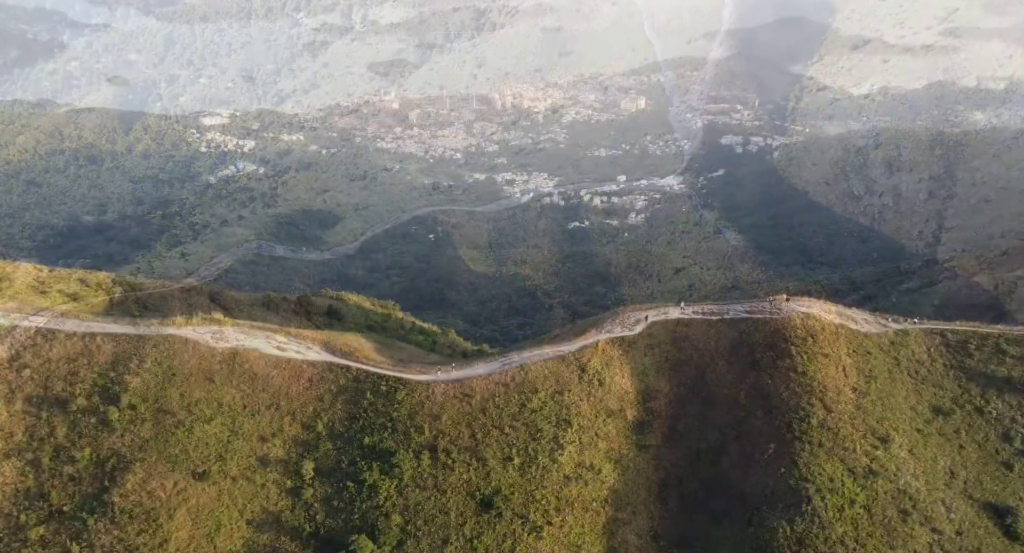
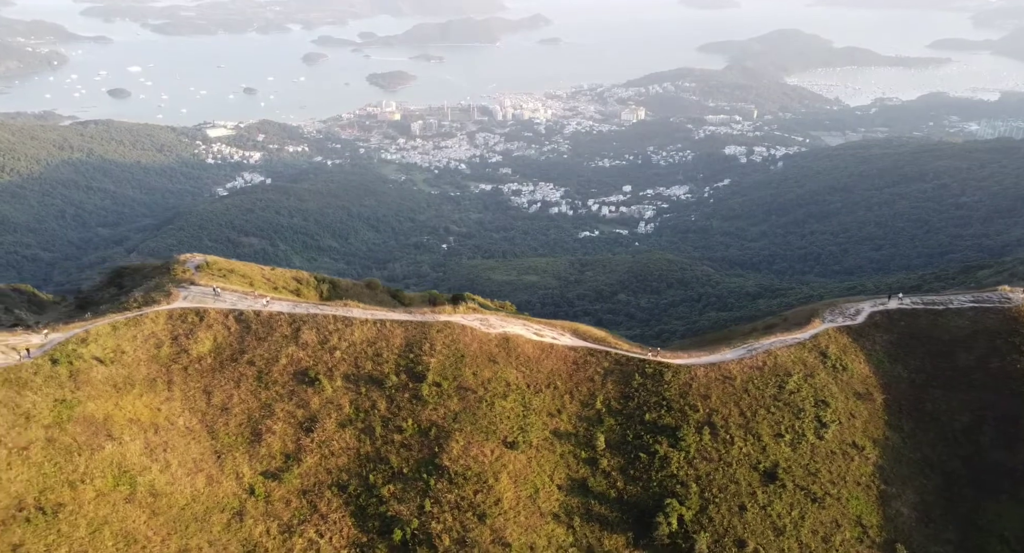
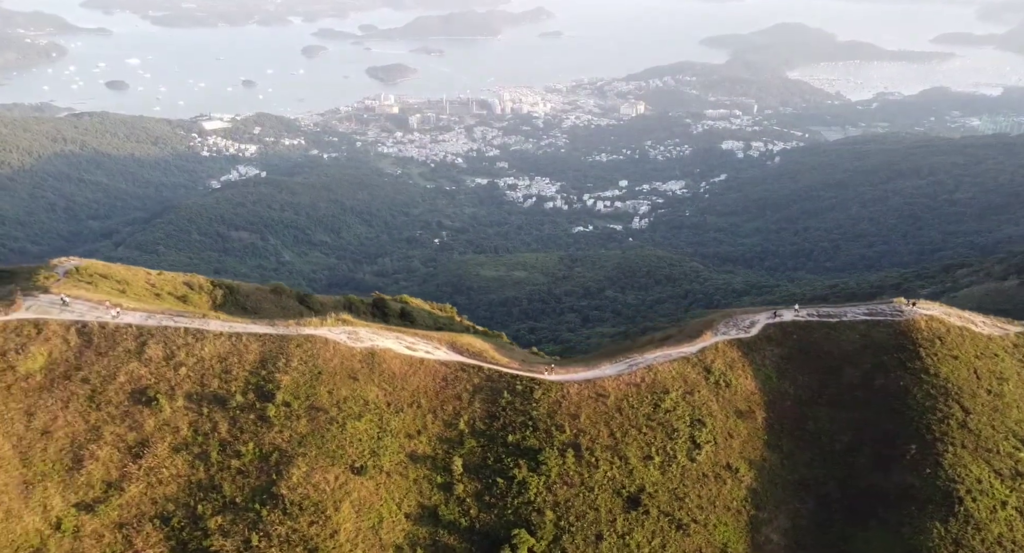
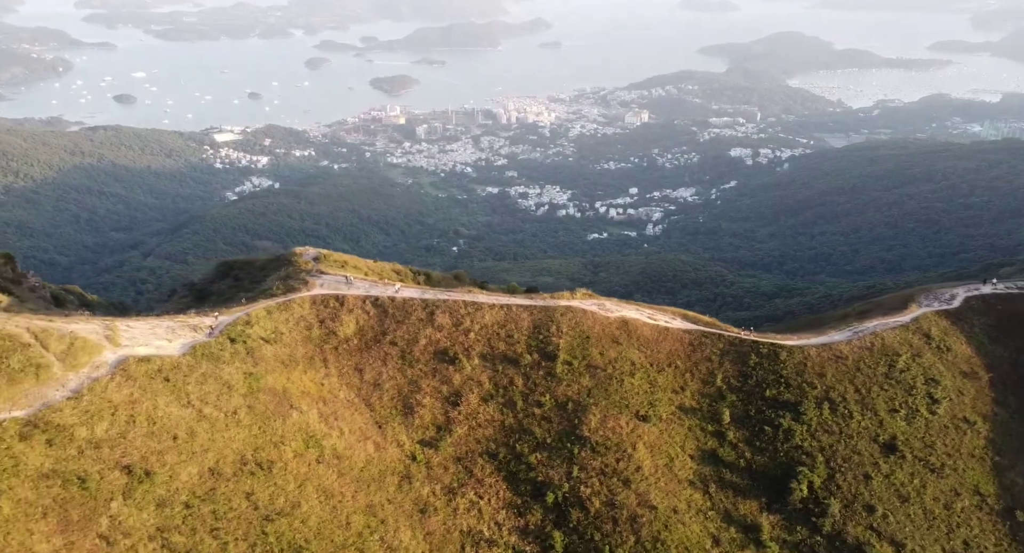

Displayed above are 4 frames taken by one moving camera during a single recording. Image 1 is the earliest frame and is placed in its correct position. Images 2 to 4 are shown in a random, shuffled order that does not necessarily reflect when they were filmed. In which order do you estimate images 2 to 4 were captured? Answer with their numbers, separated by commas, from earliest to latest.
3, 2, 4
